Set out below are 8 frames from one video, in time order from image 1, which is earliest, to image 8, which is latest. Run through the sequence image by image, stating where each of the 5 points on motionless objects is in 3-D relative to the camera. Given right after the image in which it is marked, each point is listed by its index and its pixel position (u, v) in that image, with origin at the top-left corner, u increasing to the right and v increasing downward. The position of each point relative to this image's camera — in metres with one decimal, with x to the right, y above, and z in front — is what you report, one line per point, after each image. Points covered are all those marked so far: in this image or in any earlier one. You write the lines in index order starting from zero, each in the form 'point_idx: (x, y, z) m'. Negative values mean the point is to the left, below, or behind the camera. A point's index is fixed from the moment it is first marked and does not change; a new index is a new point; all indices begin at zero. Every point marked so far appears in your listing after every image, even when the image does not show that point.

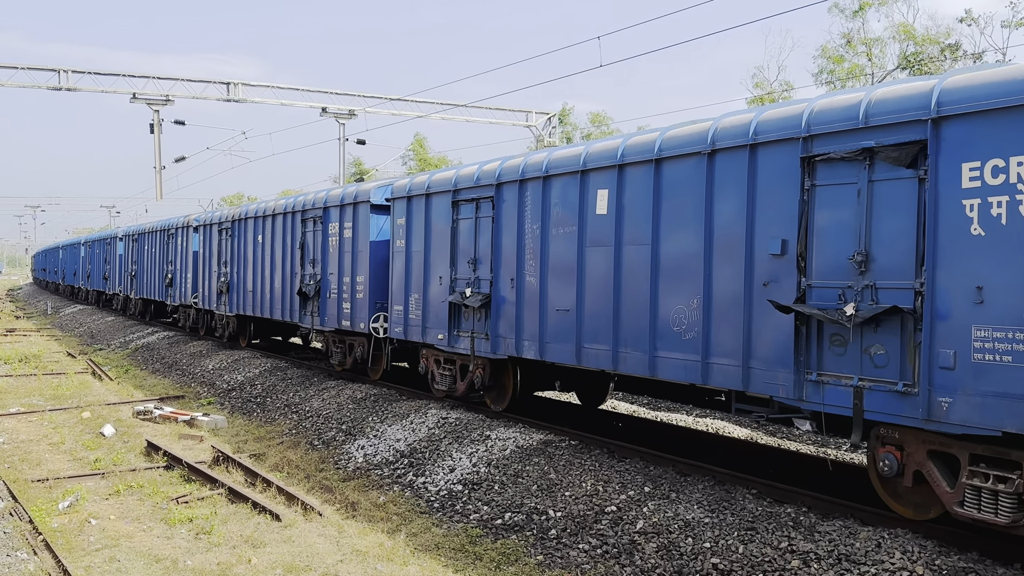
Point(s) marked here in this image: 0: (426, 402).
0: (-0.7, -0.9, +11.5) m
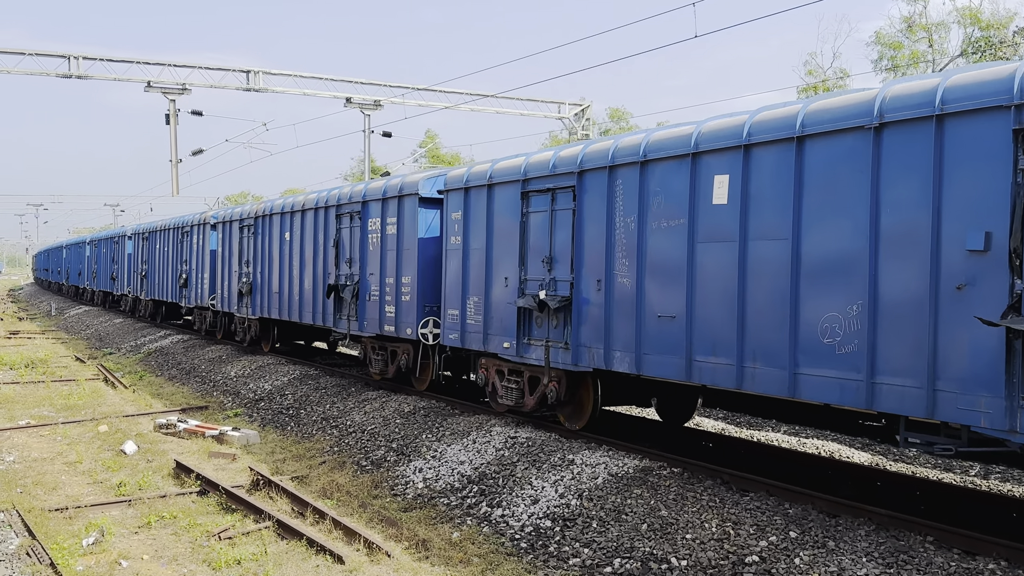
0: (-0.2, -1.0, +10.3) m
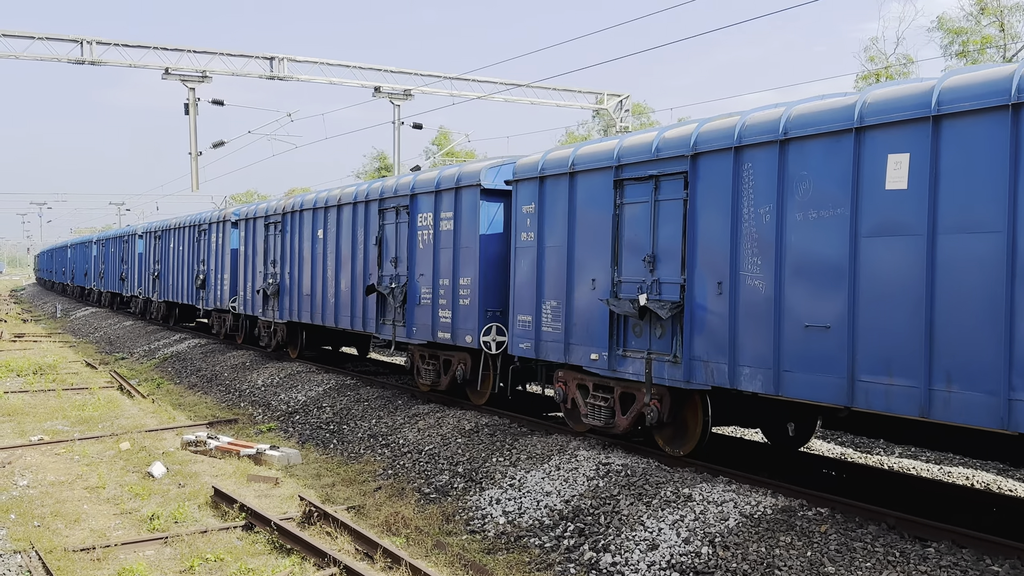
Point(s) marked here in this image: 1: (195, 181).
0: (+0.4, -1.0, +9.0) m
1: (-4.1, +1.4, +18.1) m
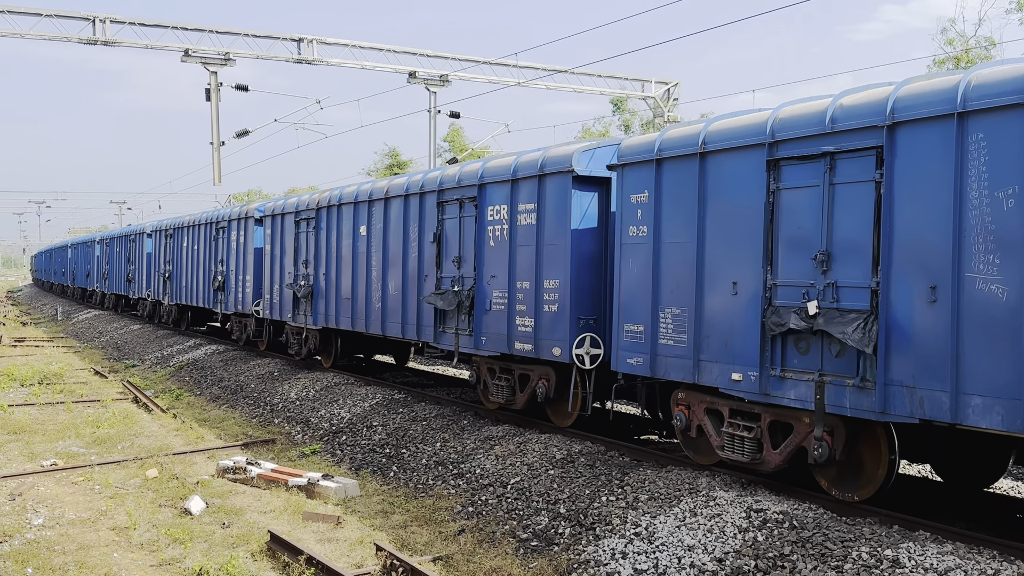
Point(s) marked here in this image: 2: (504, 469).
0: (+1.0, -1.0, +7.5) m
1: (-3.5, +1.4, +16.6) m
2: (0.0, -1.2, +9.0) m
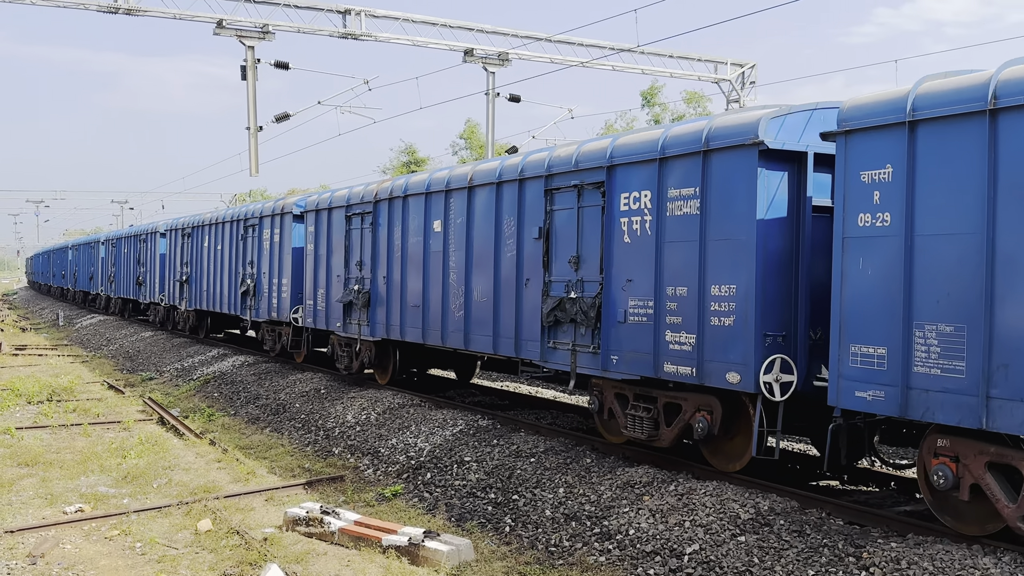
0: (+1.8, -1.0, +5.5) m
1: (-2.7, +1.3, +14.6) m
2: (+0.8, -1.2, +7.0) m
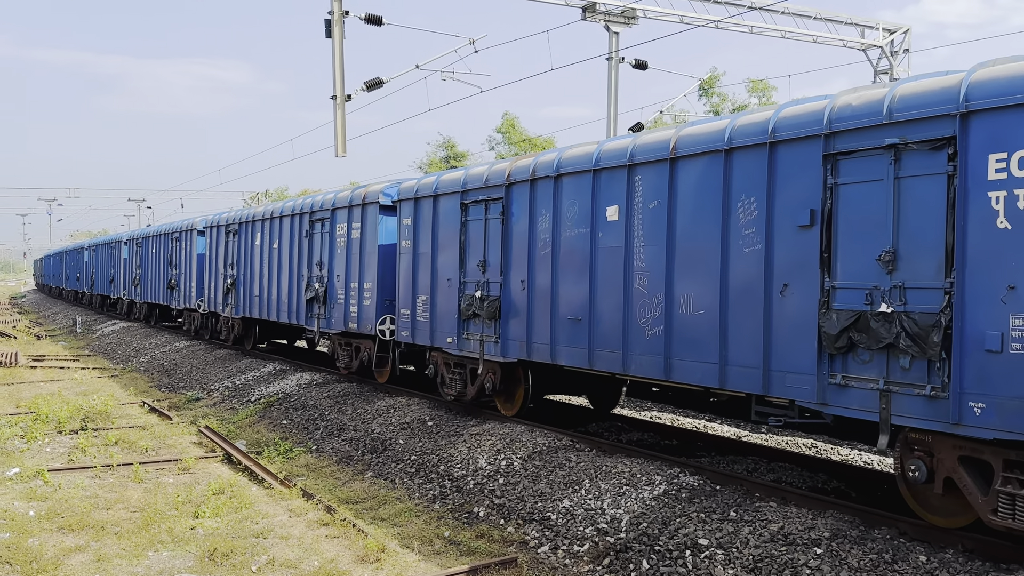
0: (+3.0, -1.1, +2.7) m
1: (-1.5, +1.2, +11.8) m
2: (+2.0, -1.2, +4.2) m
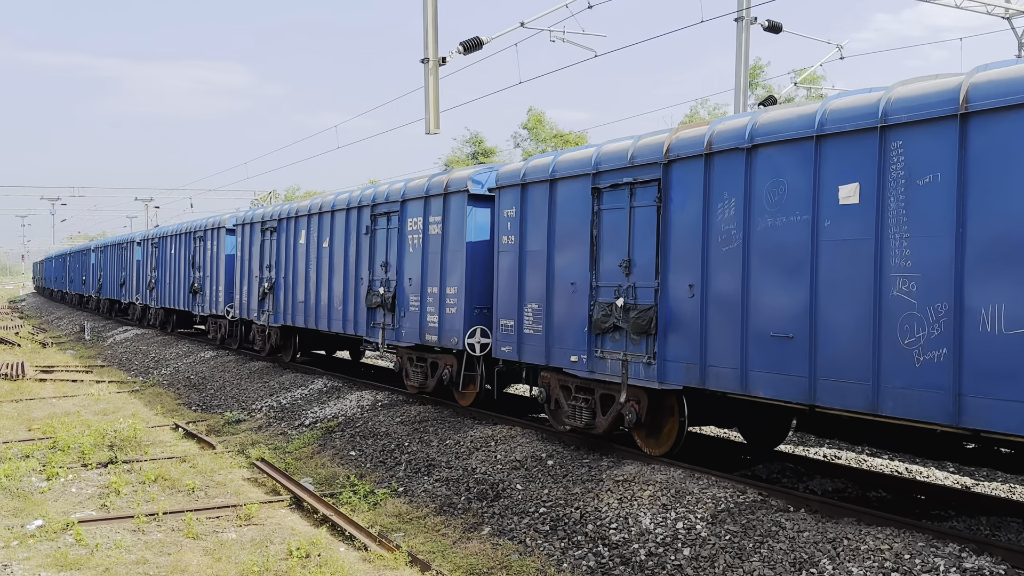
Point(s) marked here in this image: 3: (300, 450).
0: (+3.9, -1.1, +0.6) m
1: (-0.5, +1.2, +9.6) m
2: (+2.9, -1.3, +2.0) m
3: (-1.8, -1.3, +11.8) m
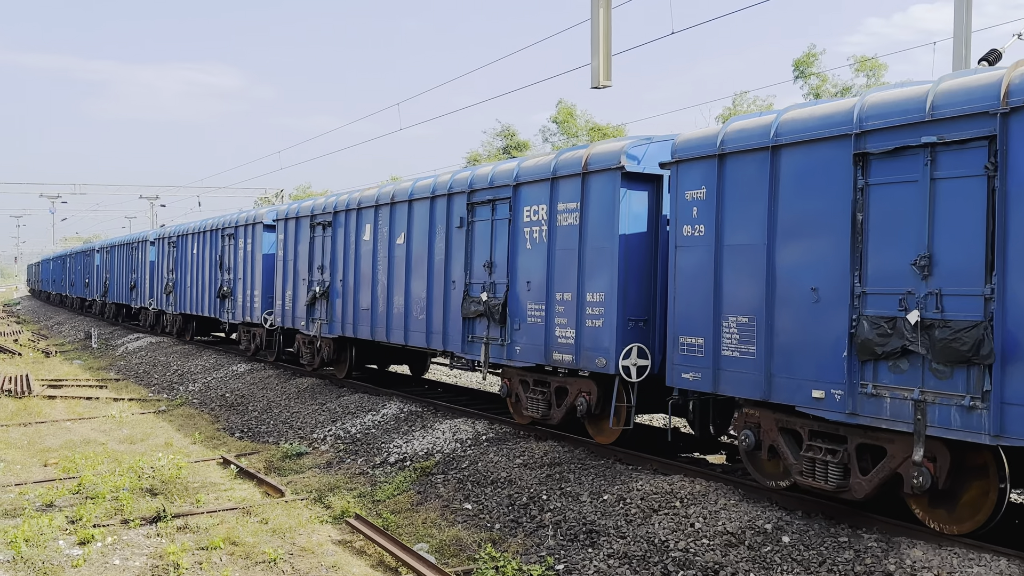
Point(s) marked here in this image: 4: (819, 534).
0: (+5.0, -1.1, -1.9) m
1: (+0.5, +1.2, +7.1) m
2: (+4.0, -1.3, -0.5) m
3: (-0.8, -1.4, +9.3) m
4: (+1.4, -1.1, +6.6) m
